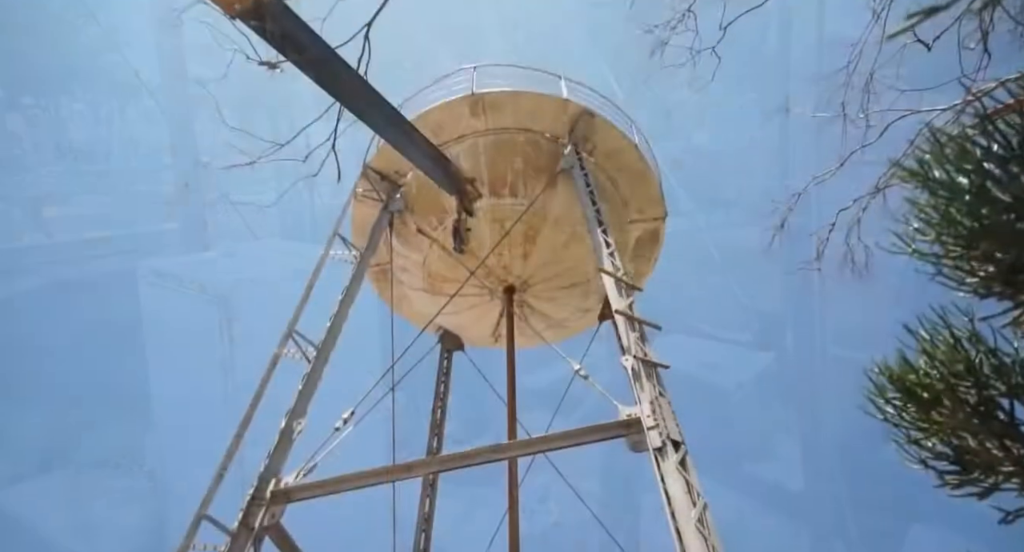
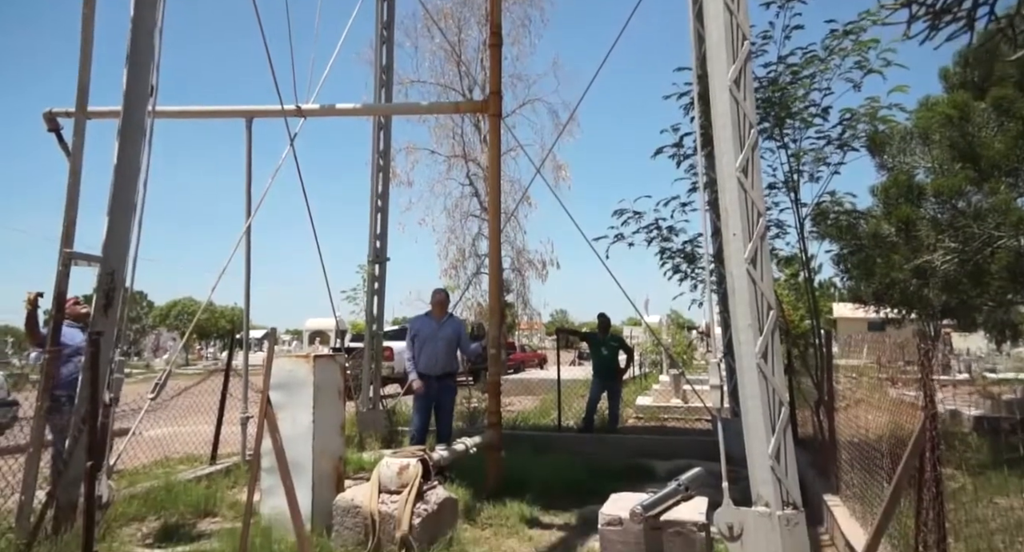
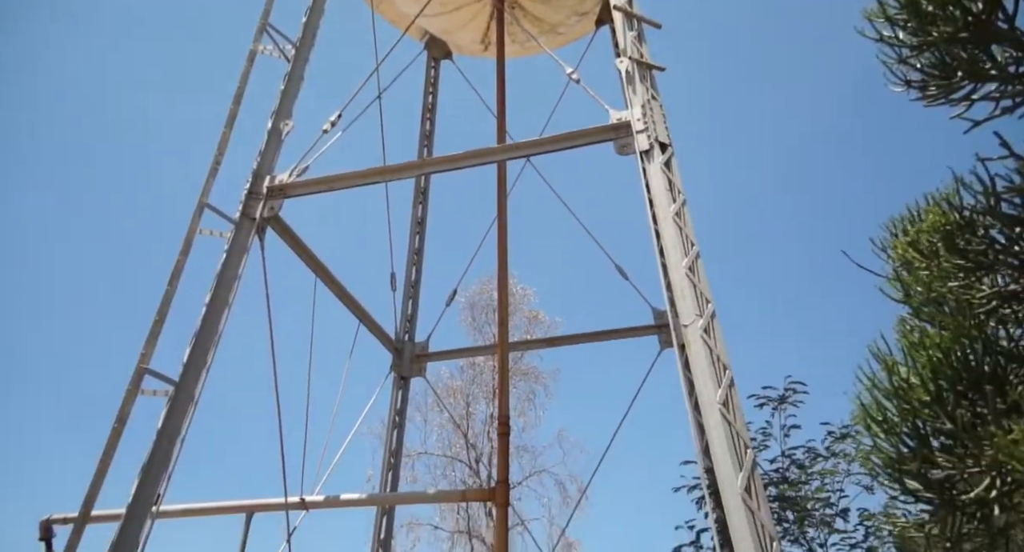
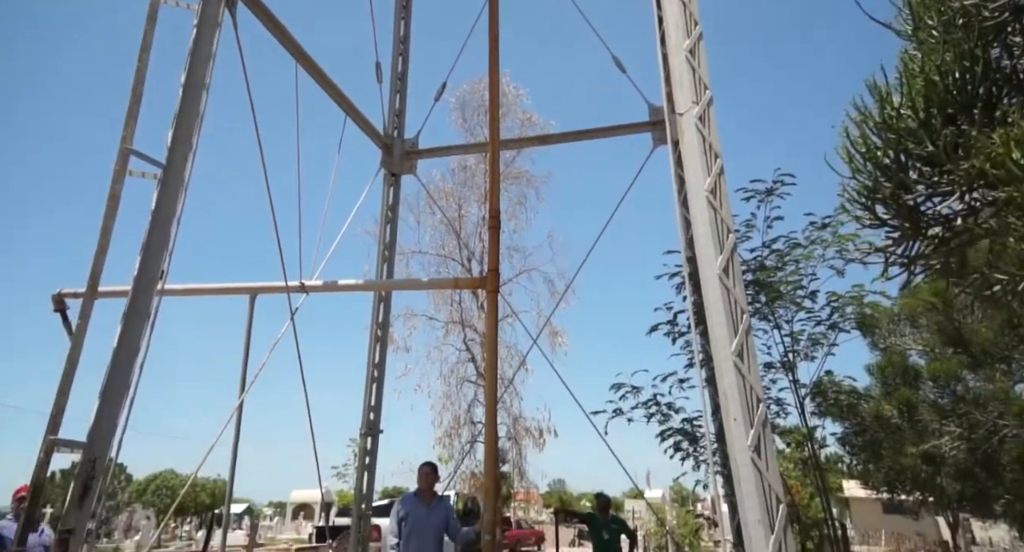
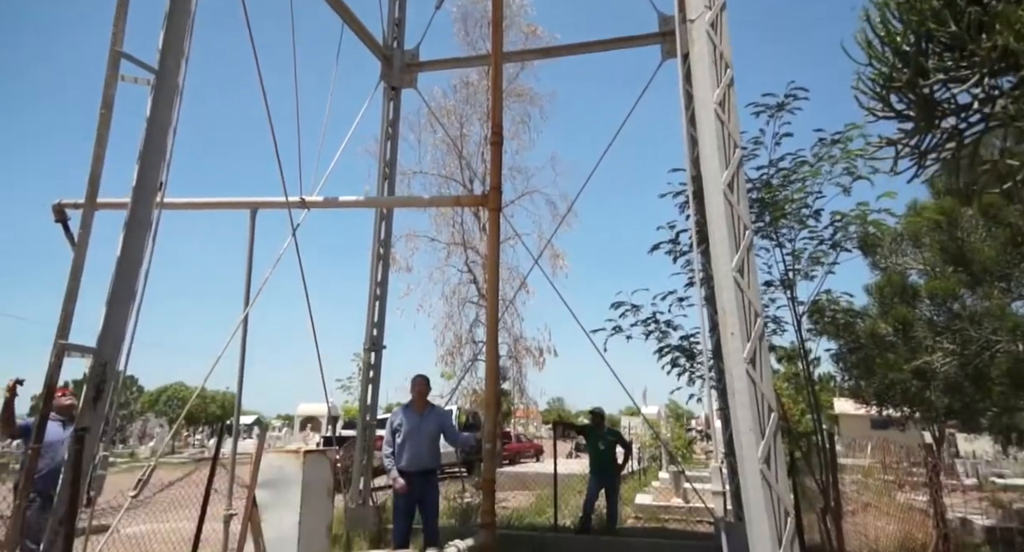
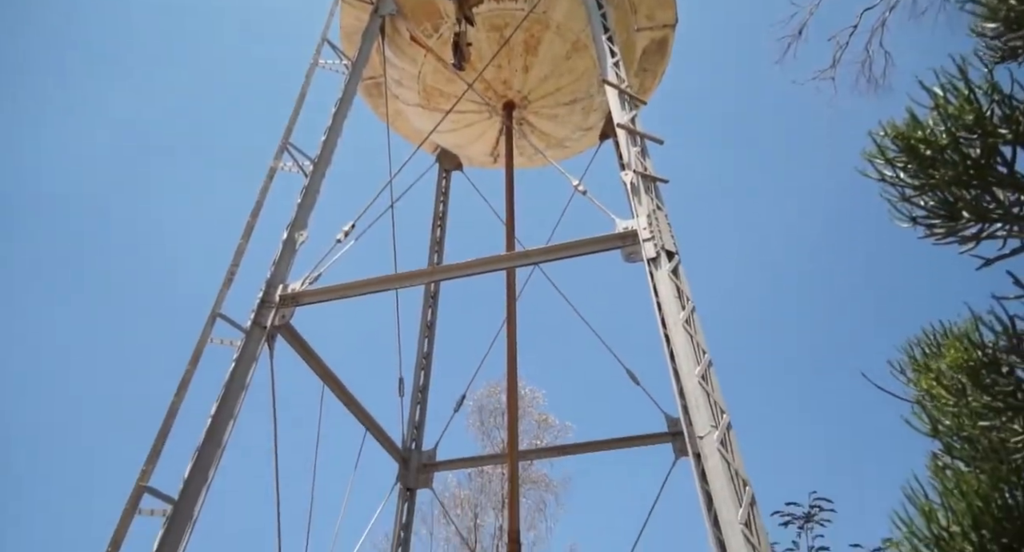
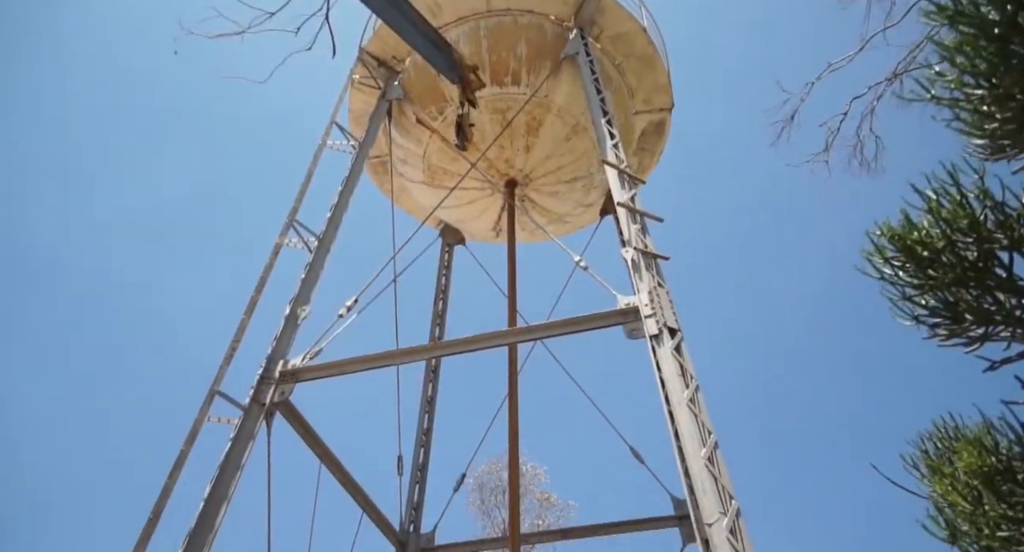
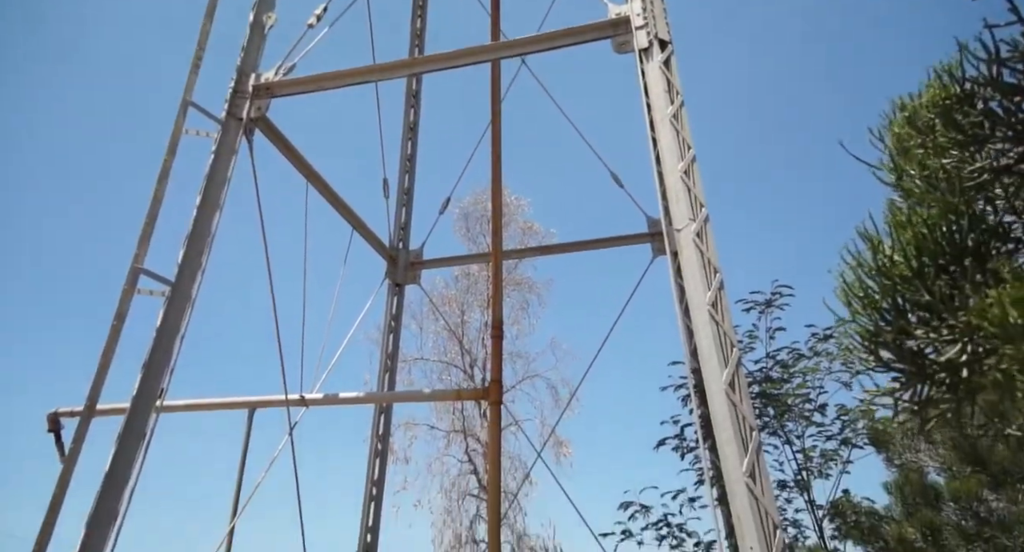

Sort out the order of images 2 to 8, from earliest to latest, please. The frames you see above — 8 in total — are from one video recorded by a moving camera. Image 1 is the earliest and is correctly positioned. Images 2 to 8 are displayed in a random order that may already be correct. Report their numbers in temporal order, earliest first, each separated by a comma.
7, 6, 3, 8, 4, 5, 2
